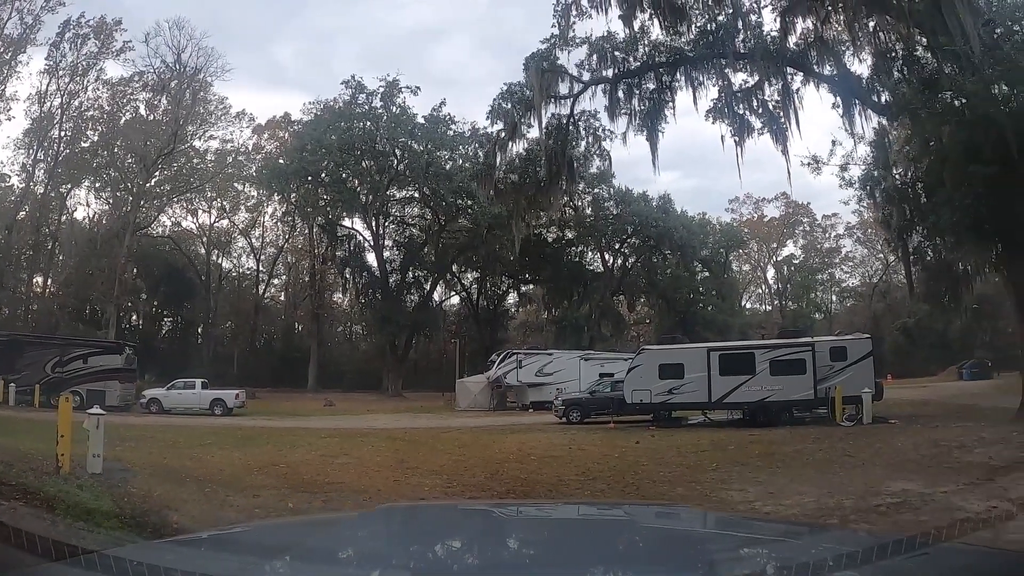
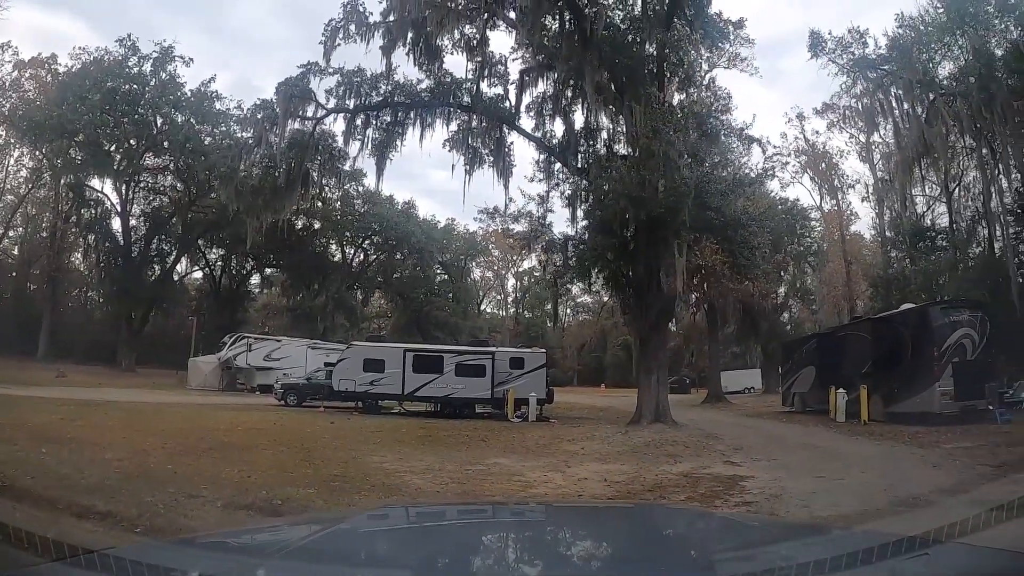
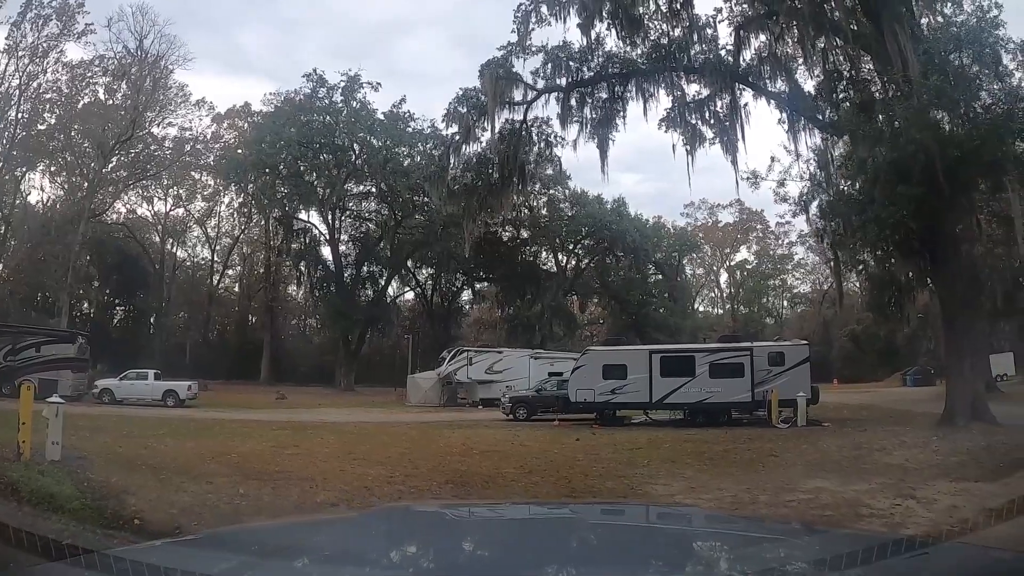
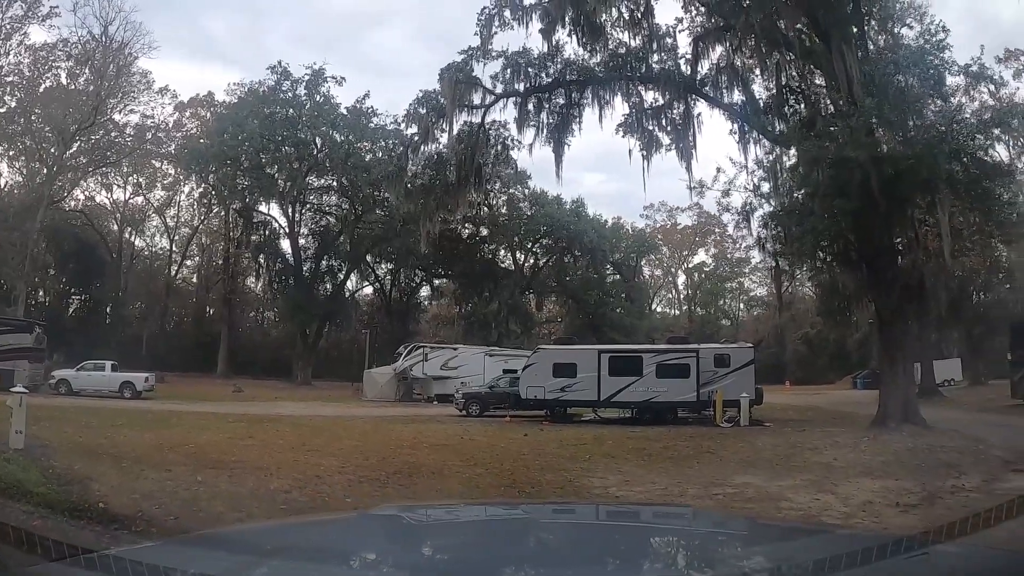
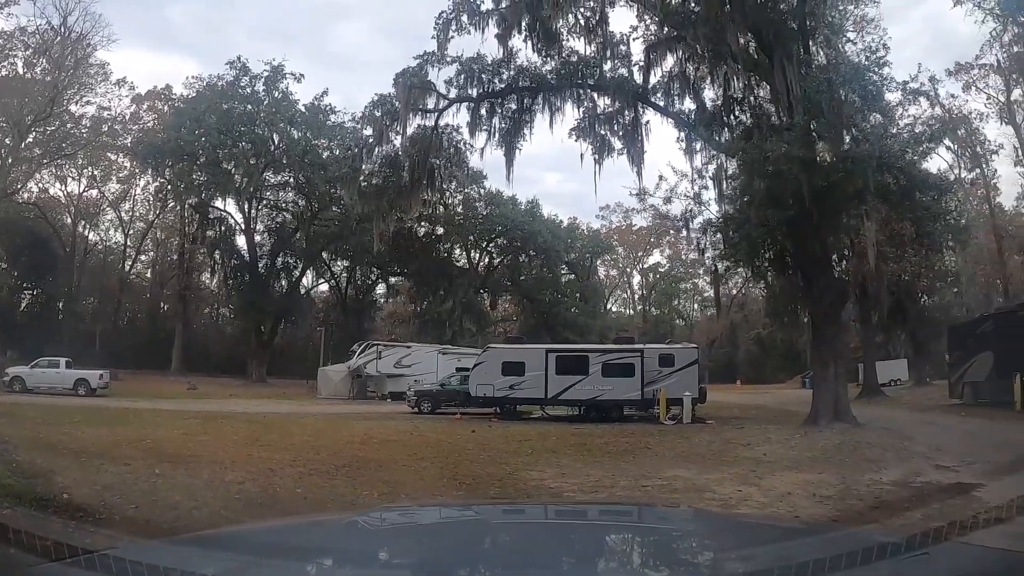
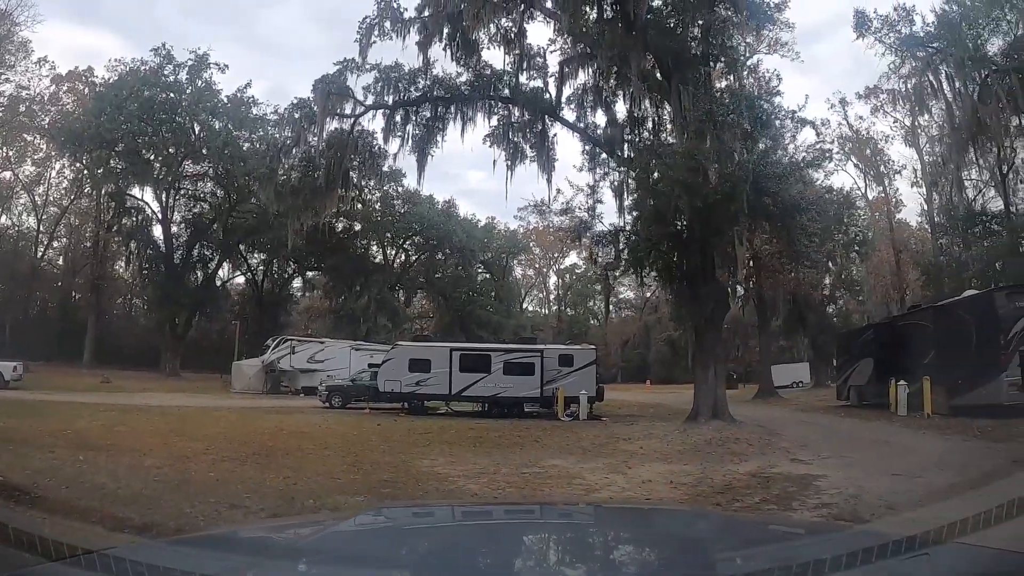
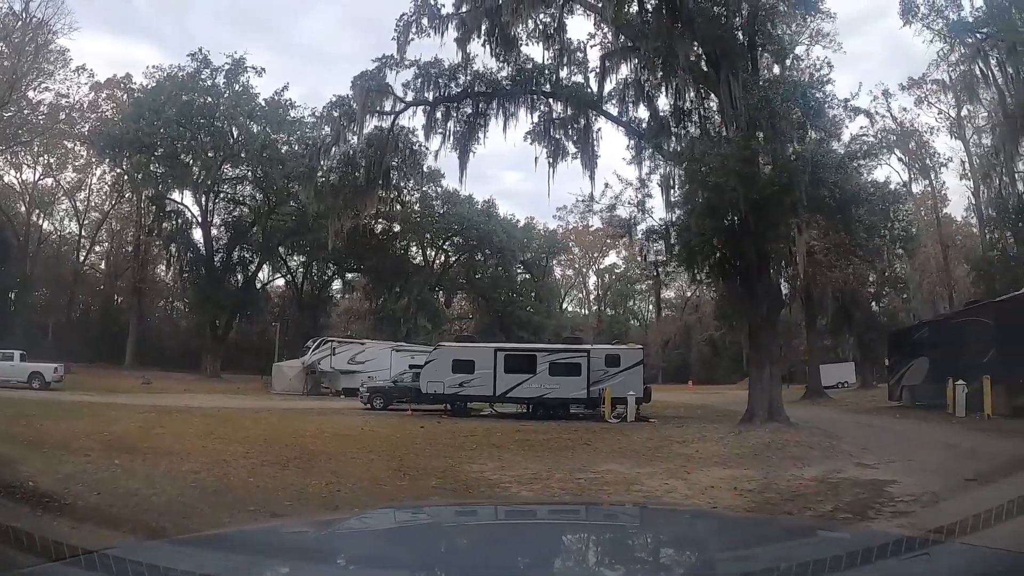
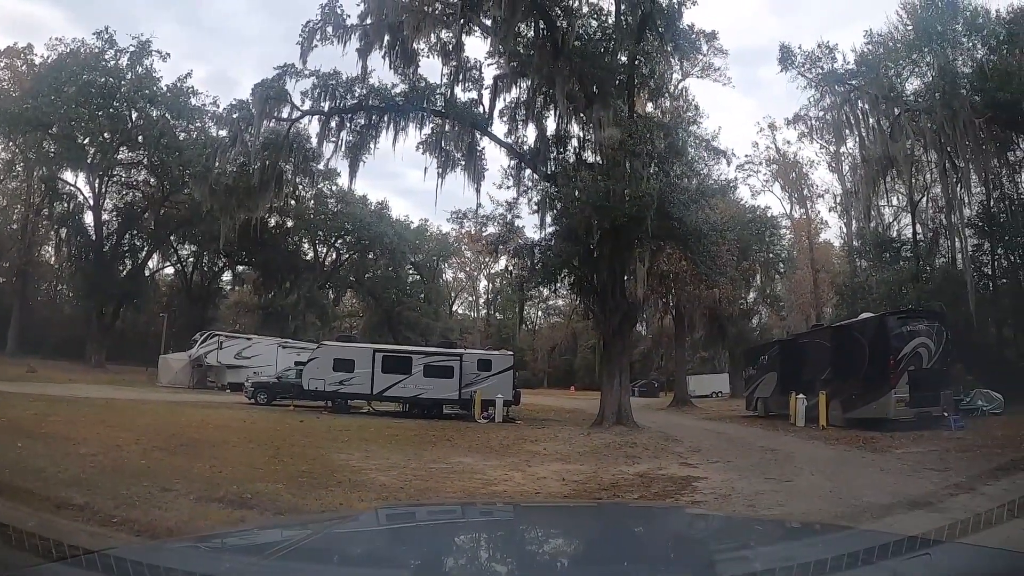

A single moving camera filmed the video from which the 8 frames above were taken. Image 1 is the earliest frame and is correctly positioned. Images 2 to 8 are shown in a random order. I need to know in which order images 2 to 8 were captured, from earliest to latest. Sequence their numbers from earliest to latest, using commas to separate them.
3, 4, 5, 7, 6, 2, 8
